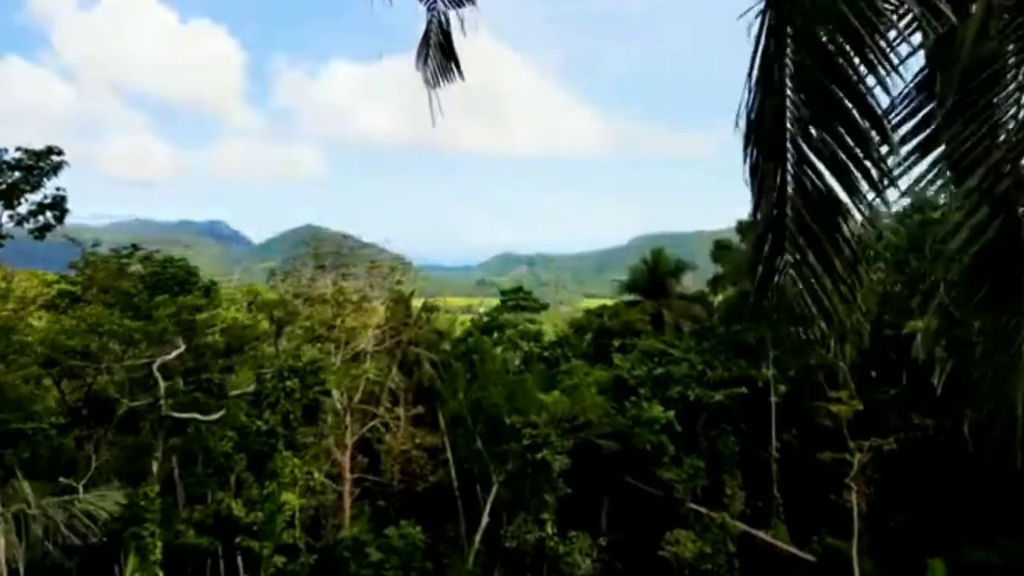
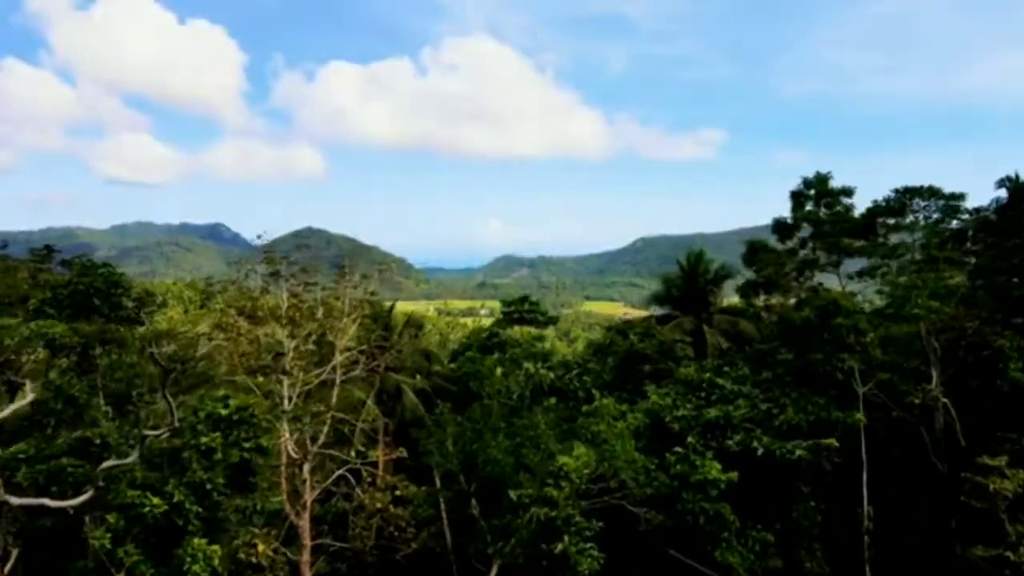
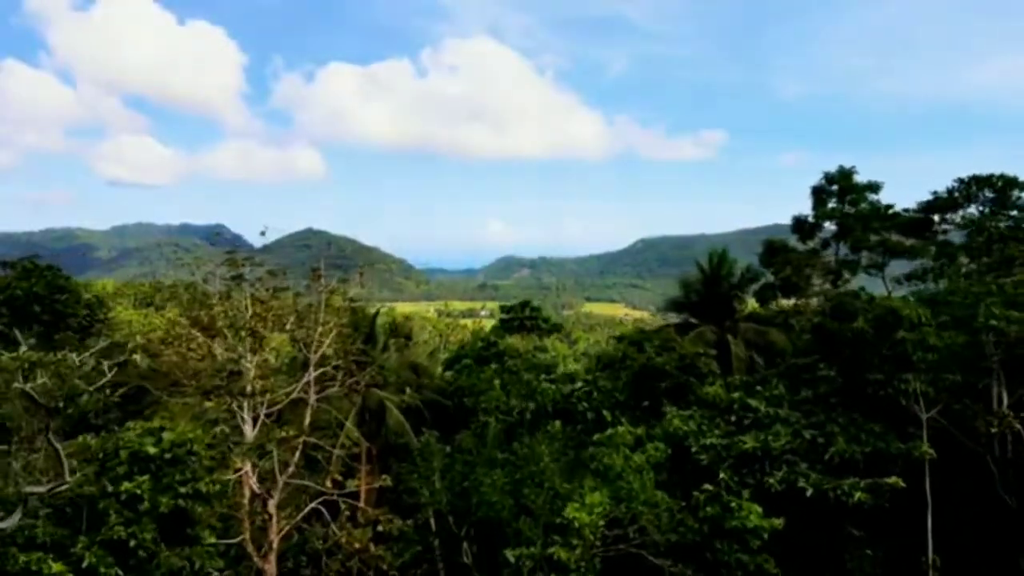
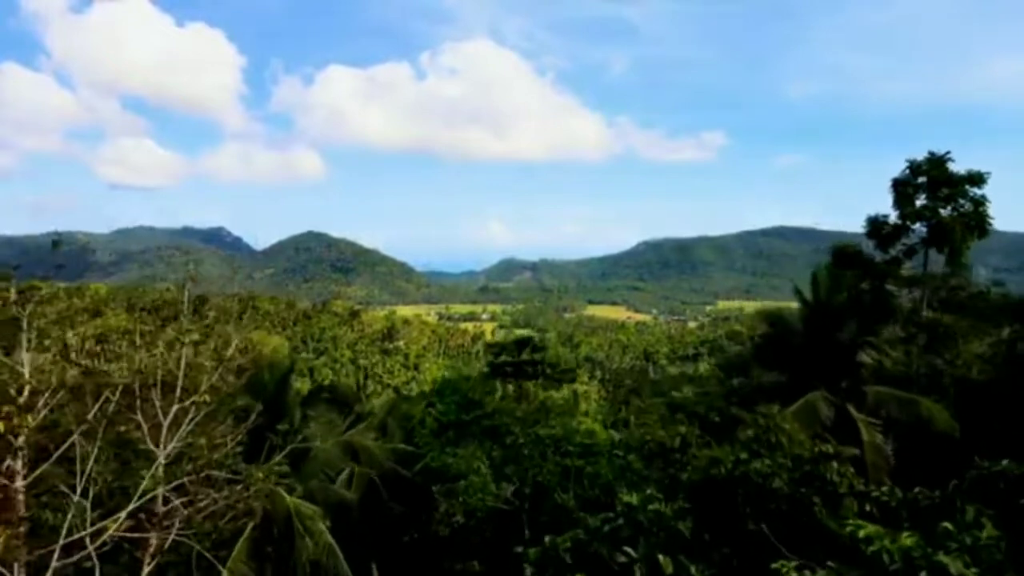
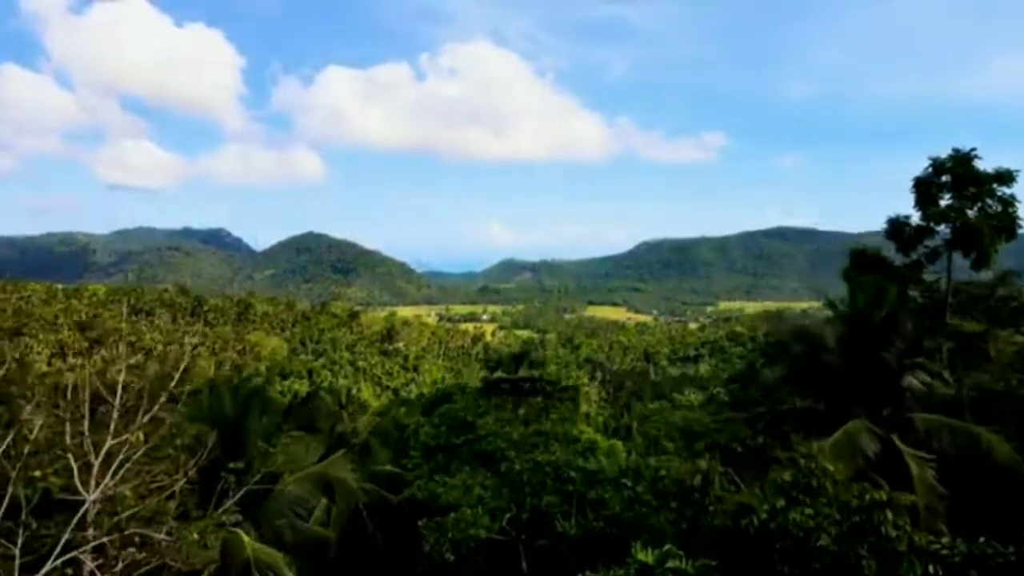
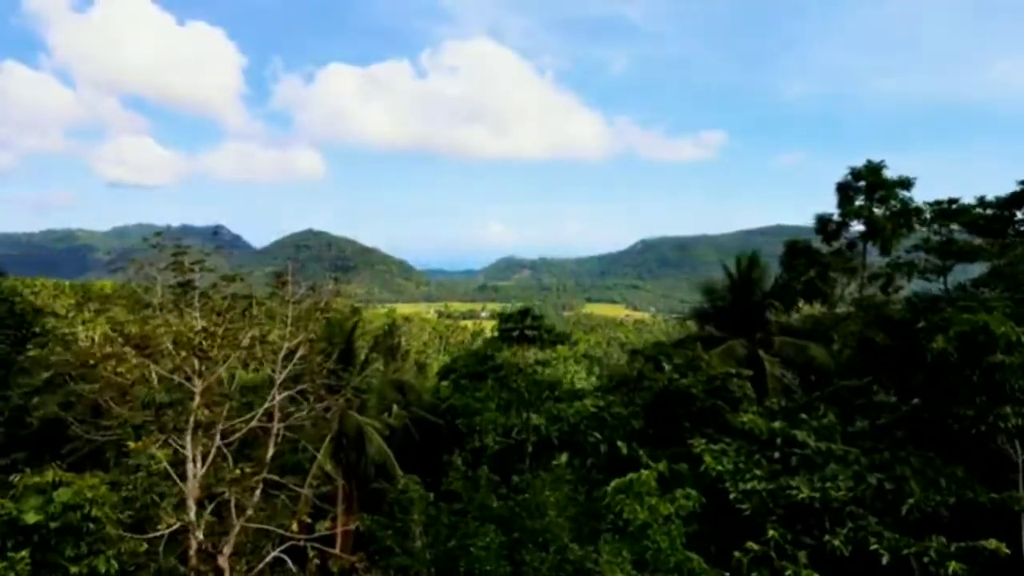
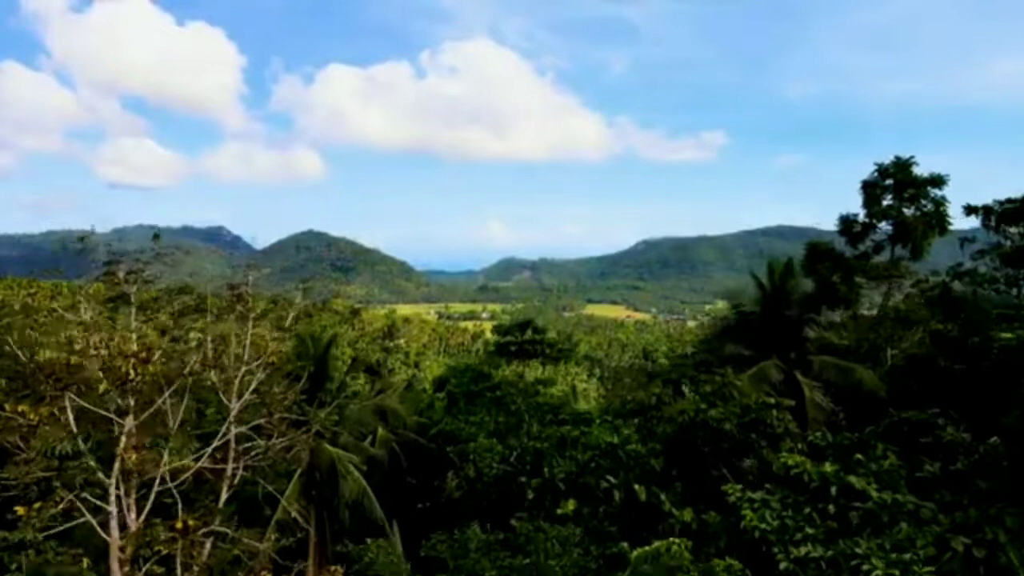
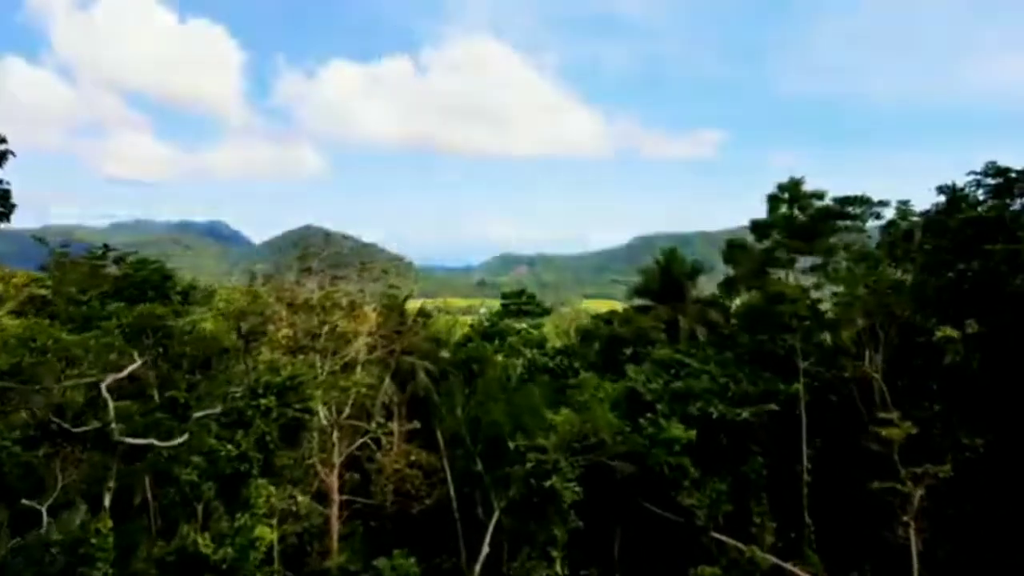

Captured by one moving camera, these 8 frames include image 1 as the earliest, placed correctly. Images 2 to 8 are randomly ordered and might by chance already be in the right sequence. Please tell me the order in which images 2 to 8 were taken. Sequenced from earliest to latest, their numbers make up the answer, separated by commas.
8, 2, 3, 6, 7, 4, 5
